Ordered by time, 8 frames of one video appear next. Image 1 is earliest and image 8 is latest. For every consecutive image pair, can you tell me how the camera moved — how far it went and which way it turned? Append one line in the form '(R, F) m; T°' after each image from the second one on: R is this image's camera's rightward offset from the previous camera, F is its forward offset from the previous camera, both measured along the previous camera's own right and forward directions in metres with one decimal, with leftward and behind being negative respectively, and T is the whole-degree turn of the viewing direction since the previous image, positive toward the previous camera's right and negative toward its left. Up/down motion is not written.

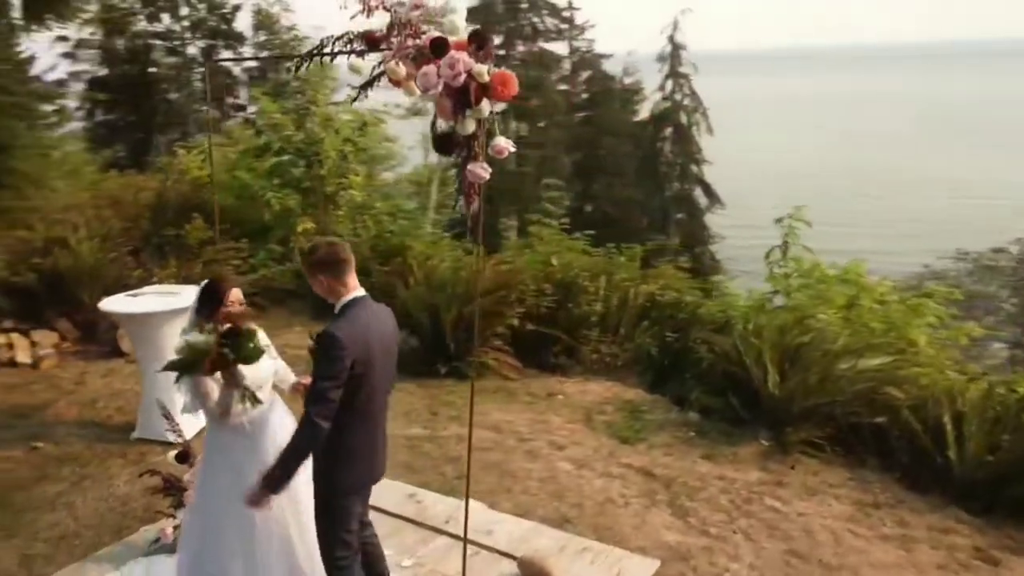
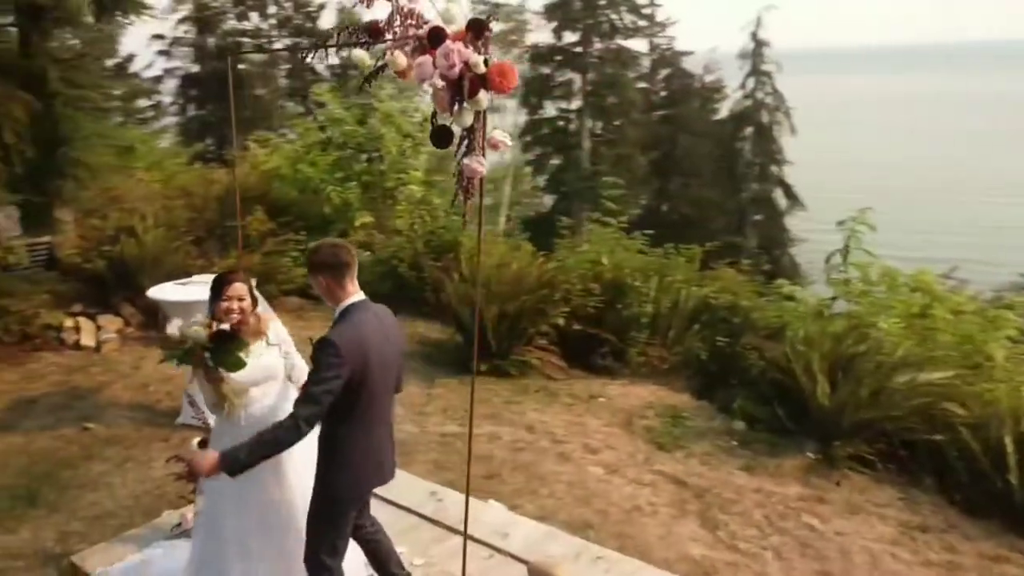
(+0.3, +0.1) m; -5°
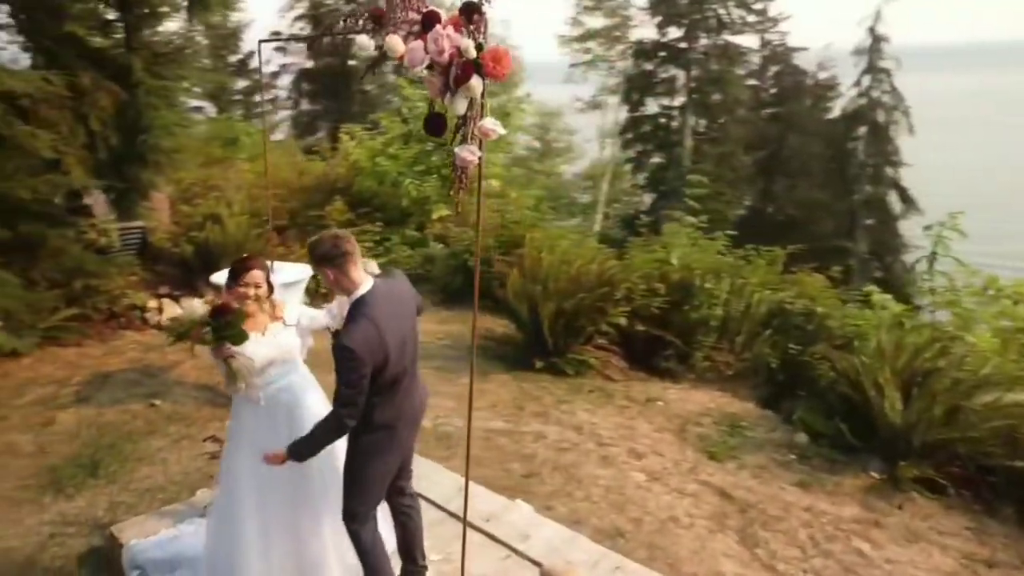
(+0.3, +0.1) m; -7°
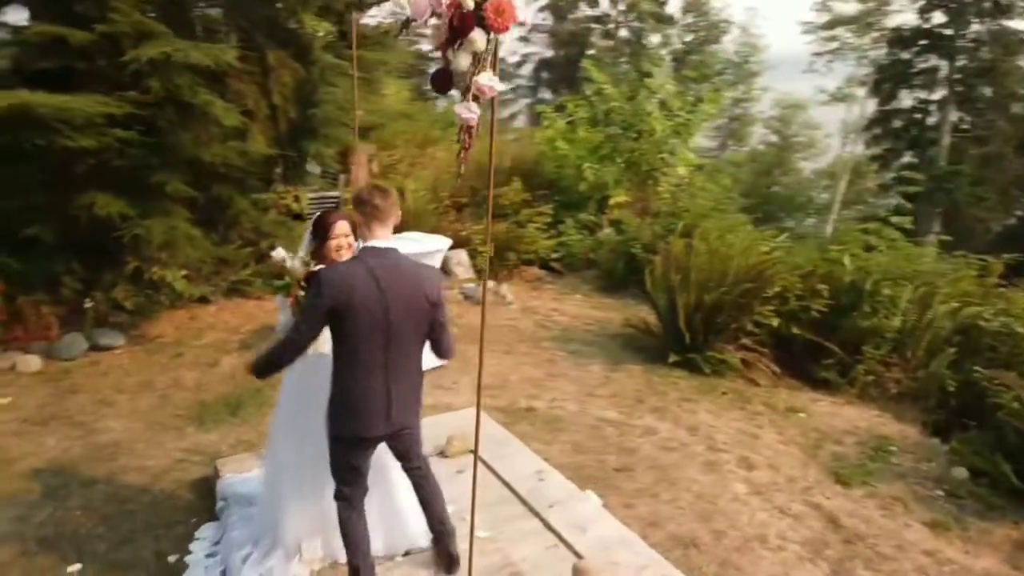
(+0.7, +0.3) m; -16°
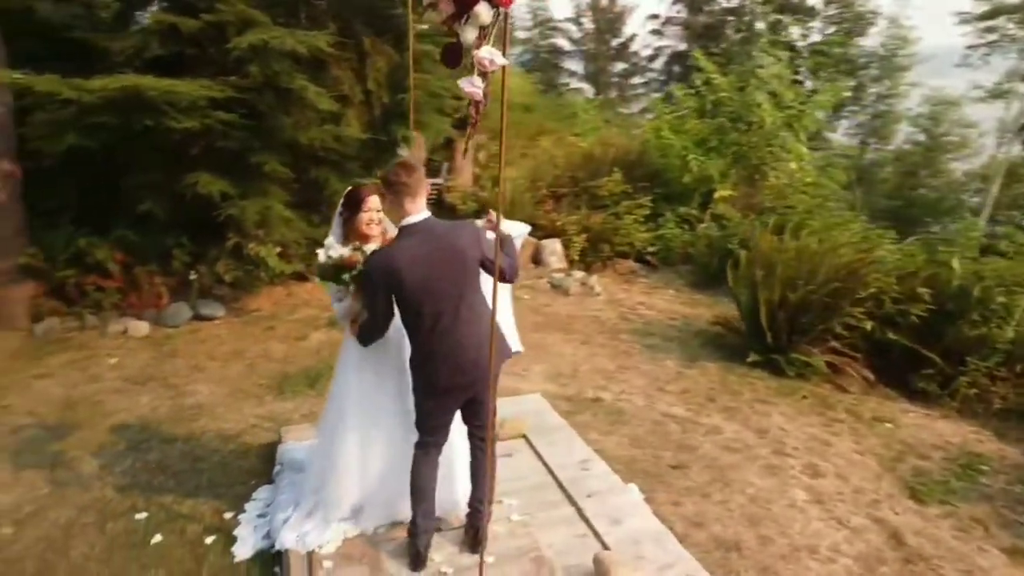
(+0.4, +0.1) m; -9°
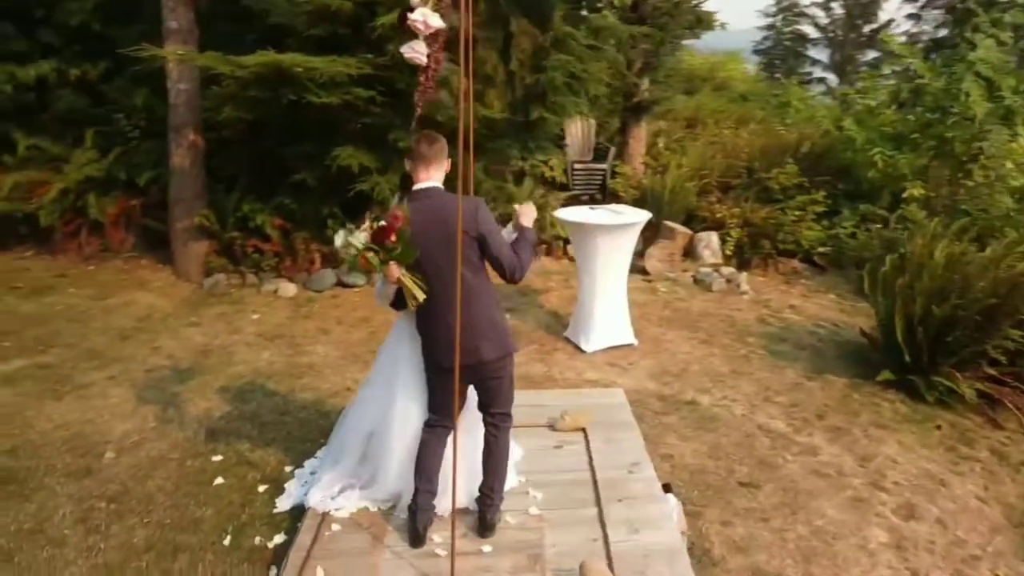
(+0.8, +0.3) m; -16°
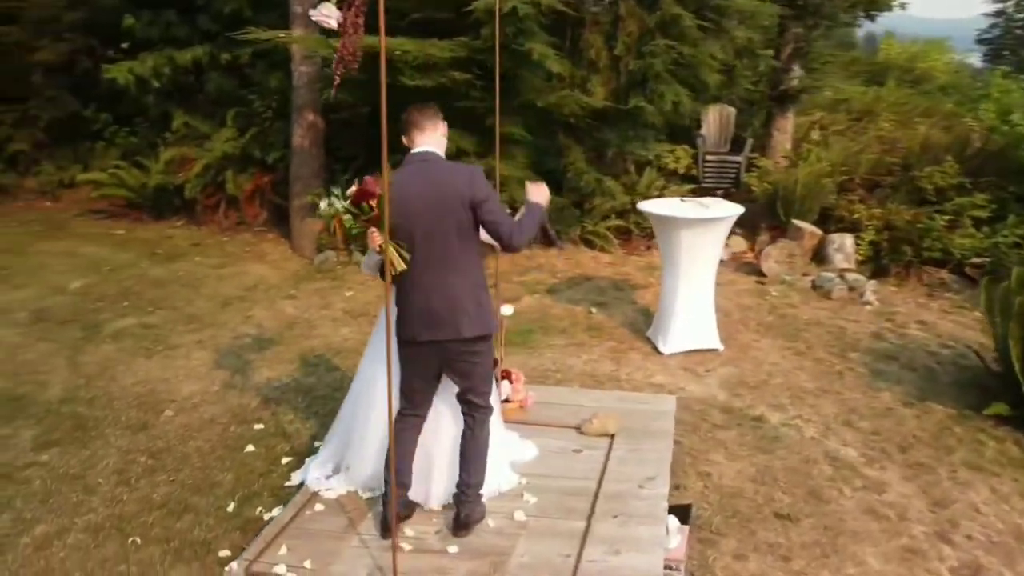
(+0.7, +0.3) m; -13°
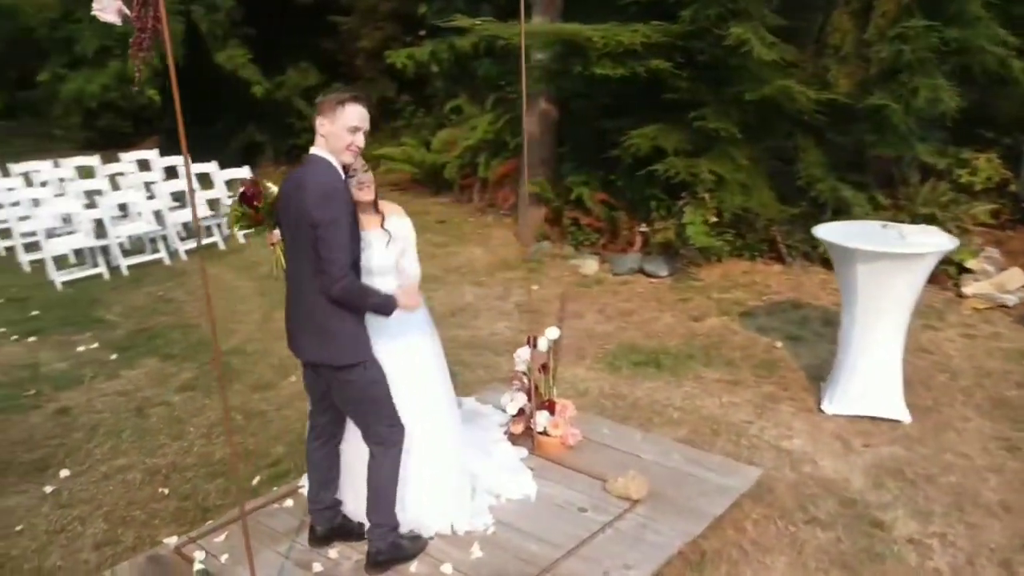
(+1.4, +0.8) m; -26°
